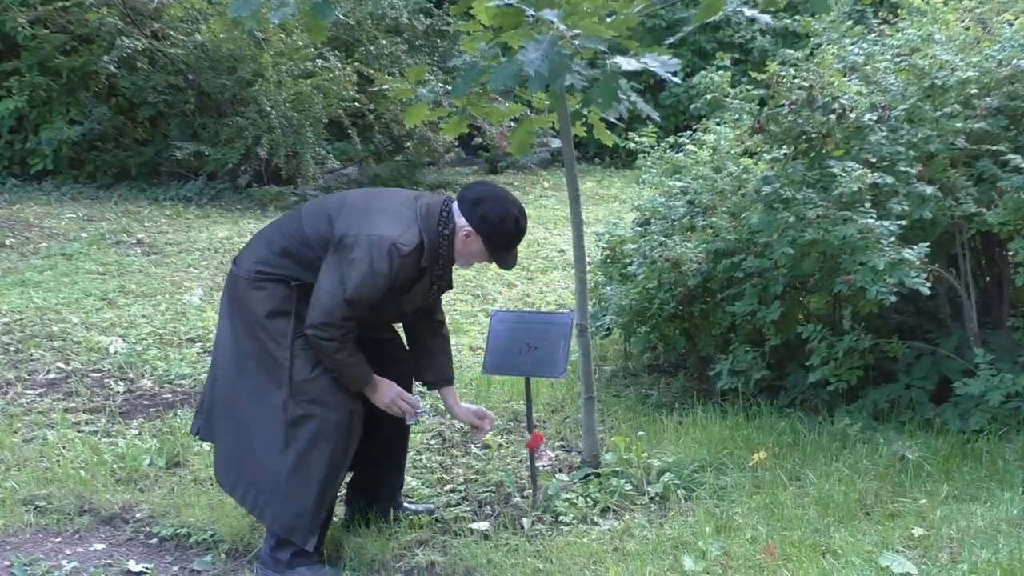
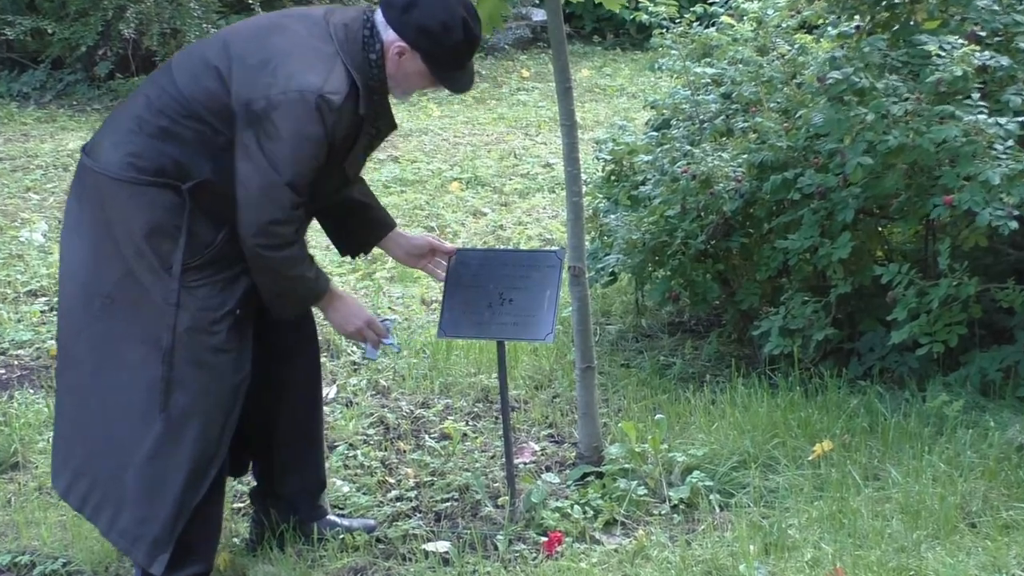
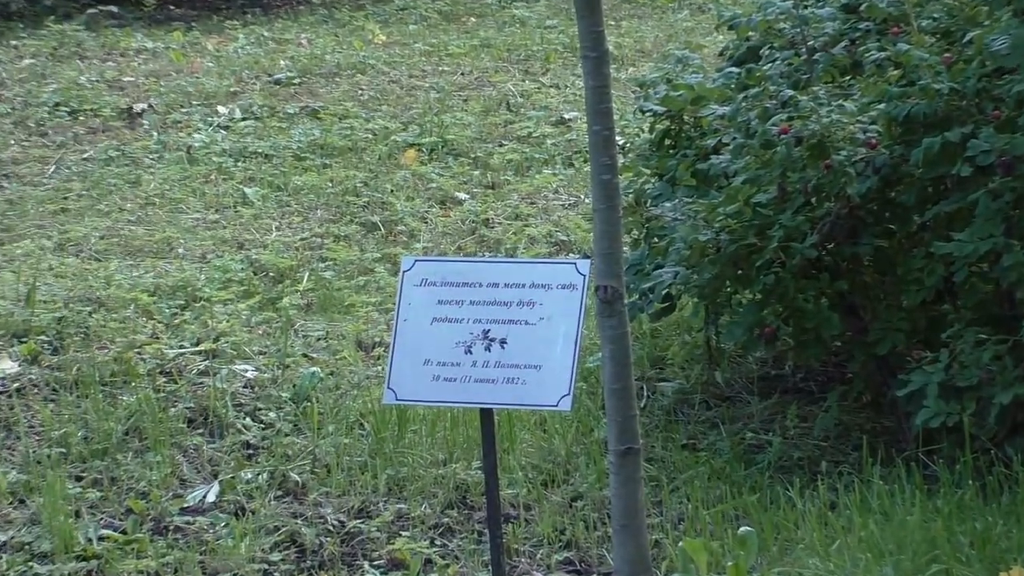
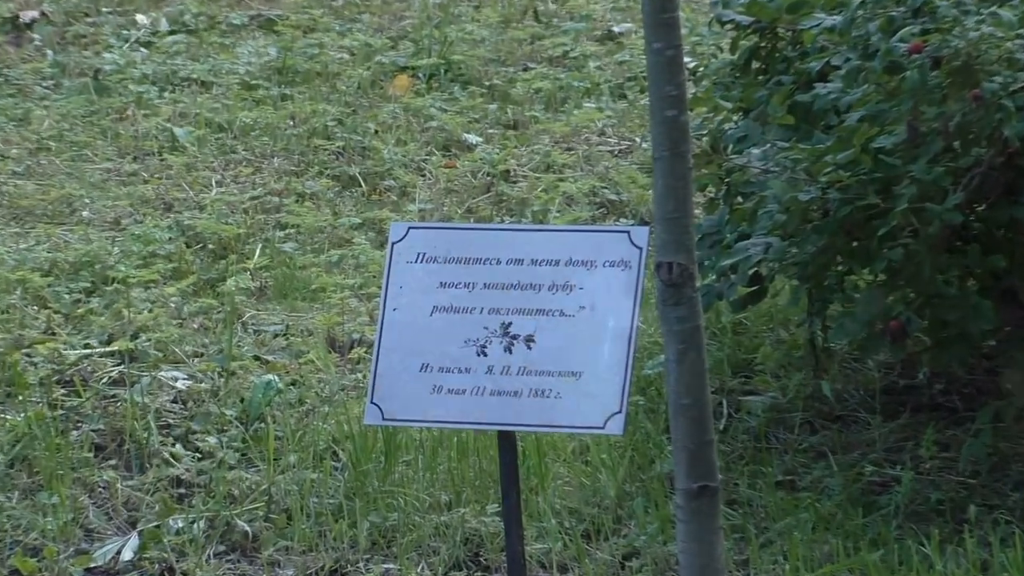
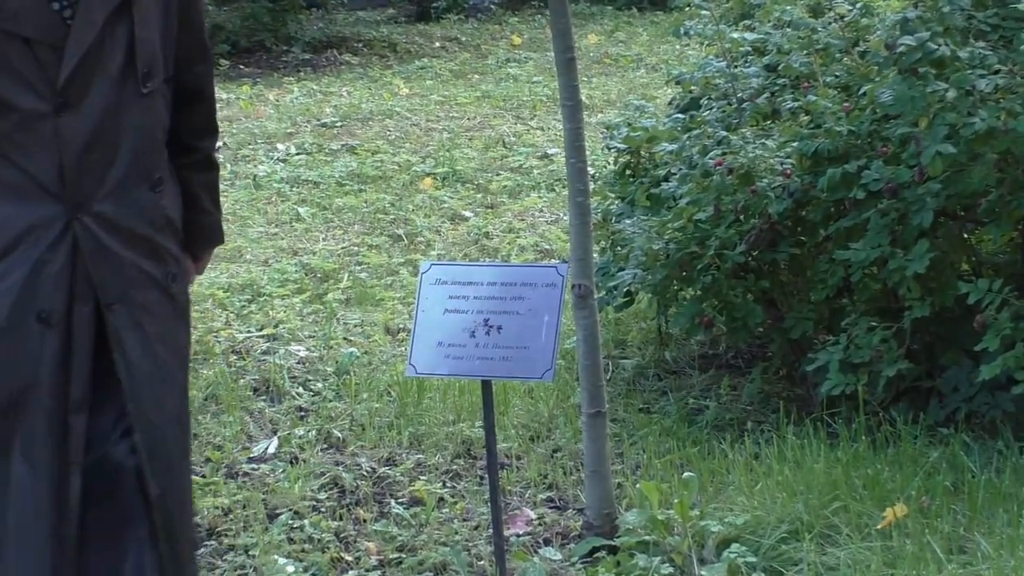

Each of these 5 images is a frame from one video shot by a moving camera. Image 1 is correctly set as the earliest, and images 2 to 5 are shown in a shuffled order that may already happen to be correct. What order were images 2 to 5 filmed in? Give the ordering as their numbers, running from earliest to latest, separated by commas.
2, 5, 3, 4
